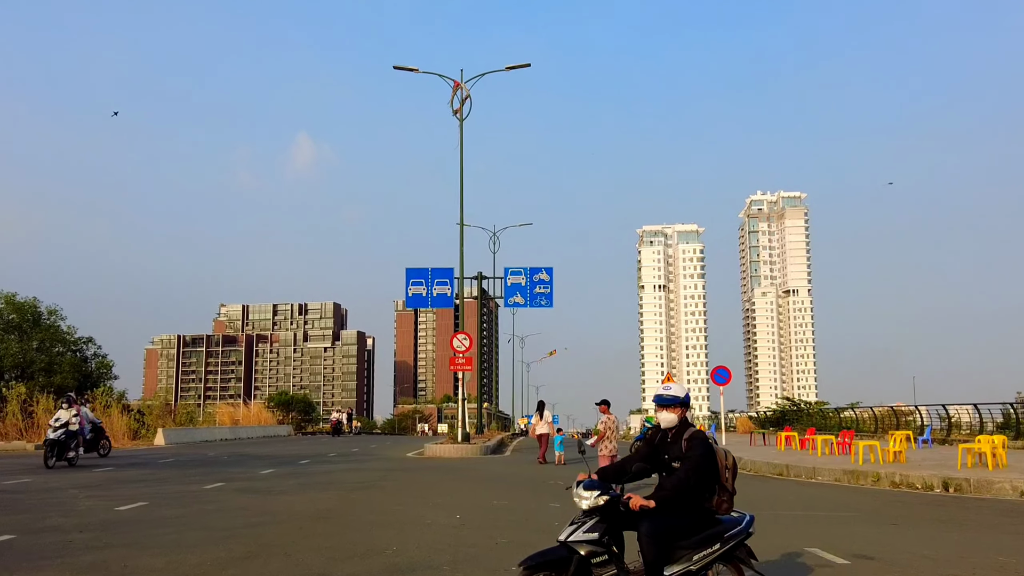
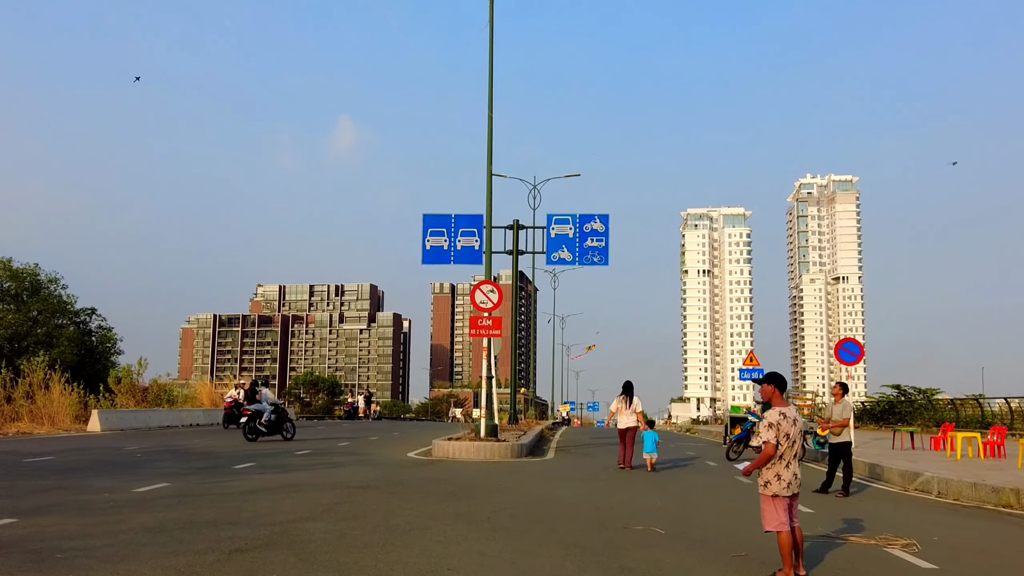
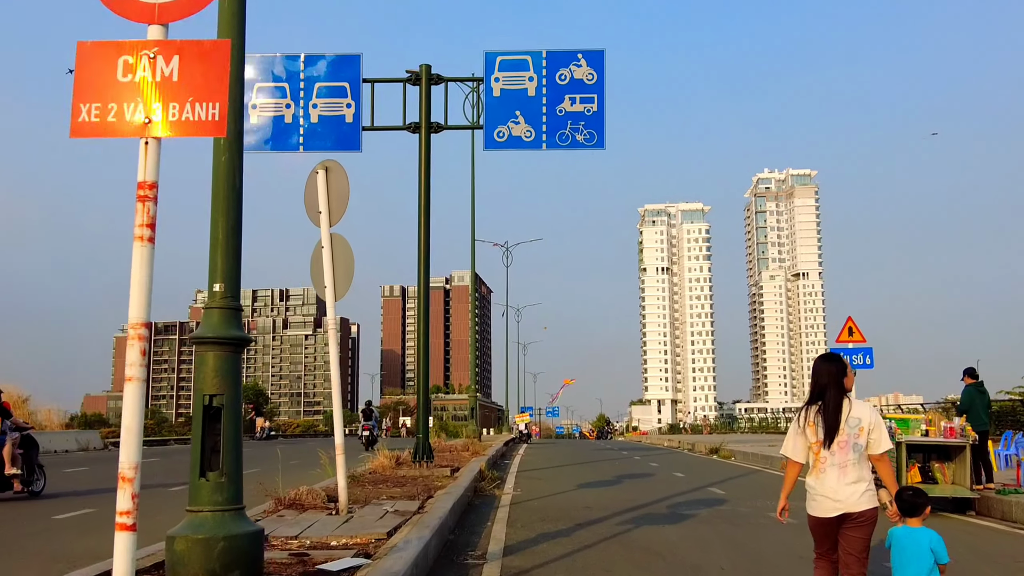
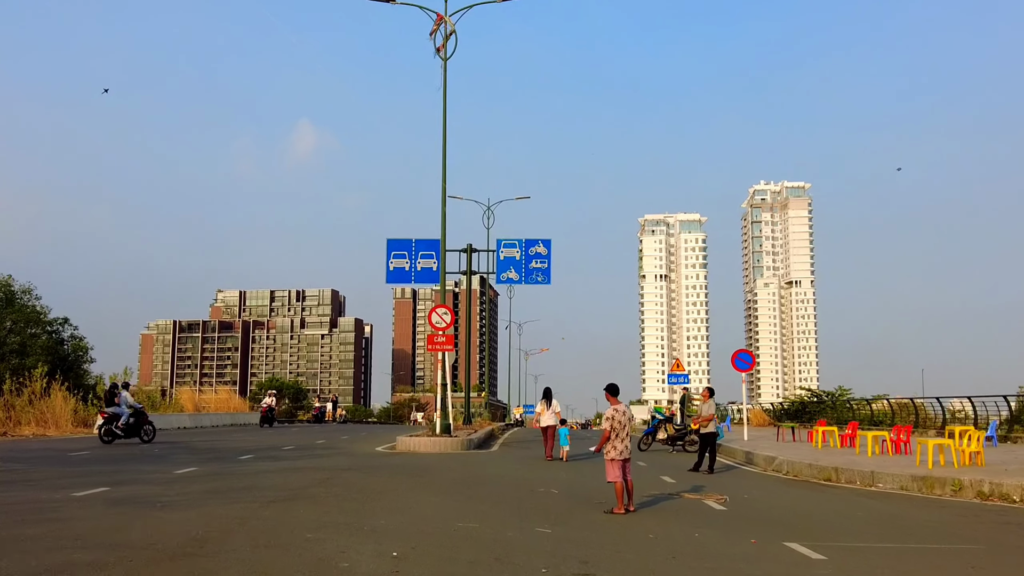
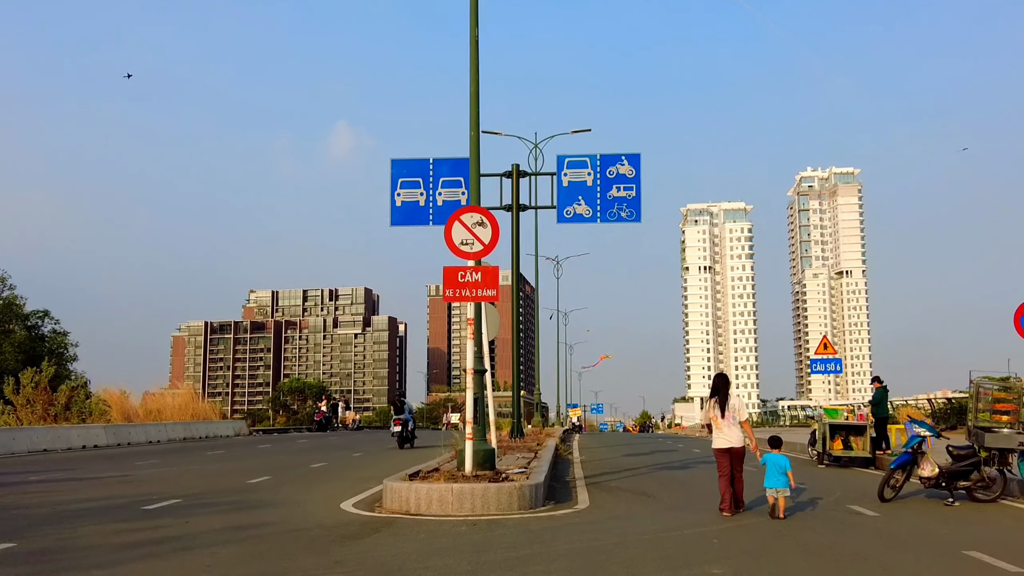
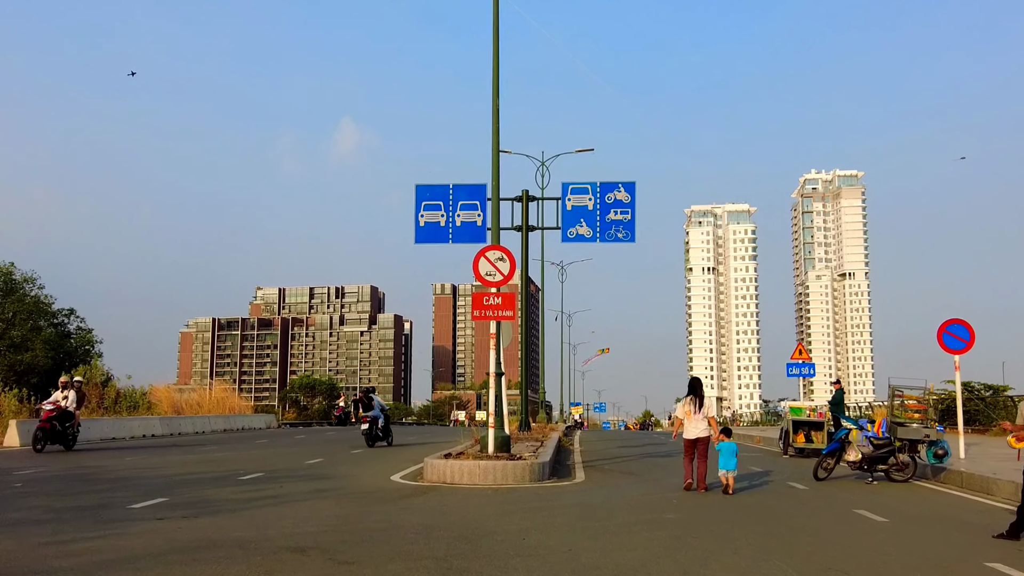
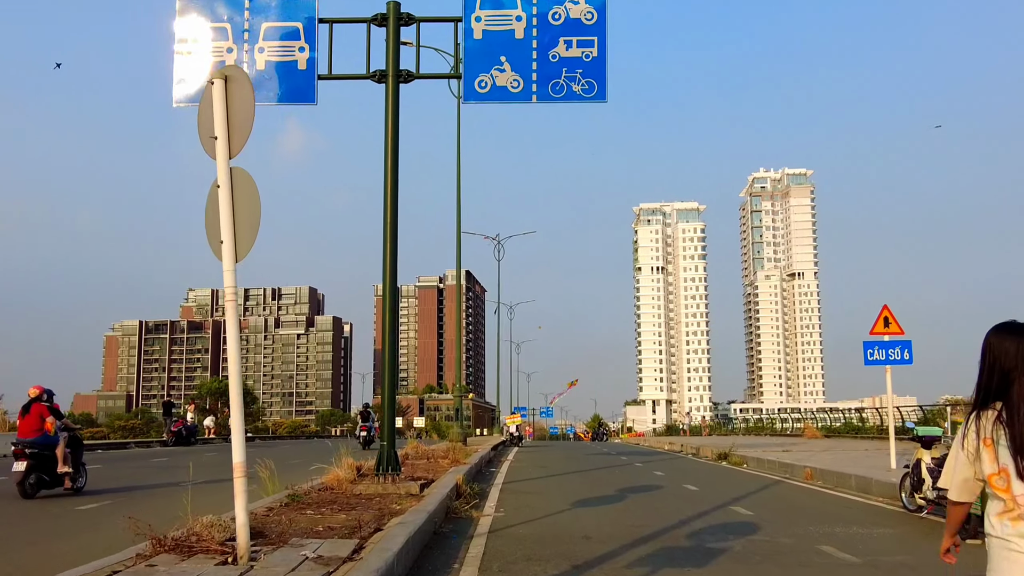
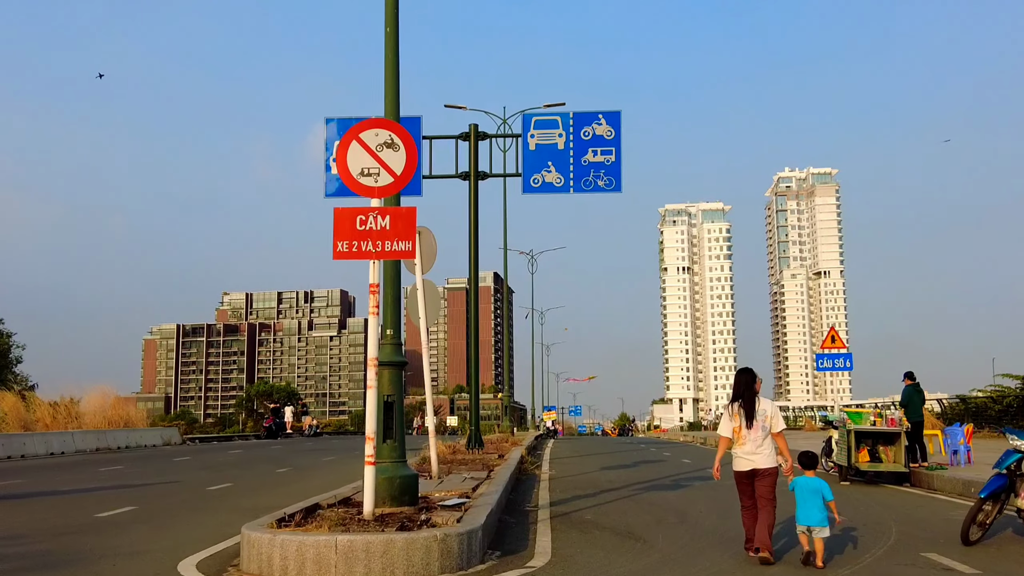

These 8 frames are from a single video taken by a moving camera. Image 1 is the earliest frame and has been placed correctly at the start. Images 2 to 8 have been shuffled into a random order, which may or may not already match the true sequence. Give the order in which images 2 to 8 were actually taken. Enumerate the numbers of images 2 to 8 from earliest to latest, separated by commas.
4, 2, 6, 5, 8, 3, 7
